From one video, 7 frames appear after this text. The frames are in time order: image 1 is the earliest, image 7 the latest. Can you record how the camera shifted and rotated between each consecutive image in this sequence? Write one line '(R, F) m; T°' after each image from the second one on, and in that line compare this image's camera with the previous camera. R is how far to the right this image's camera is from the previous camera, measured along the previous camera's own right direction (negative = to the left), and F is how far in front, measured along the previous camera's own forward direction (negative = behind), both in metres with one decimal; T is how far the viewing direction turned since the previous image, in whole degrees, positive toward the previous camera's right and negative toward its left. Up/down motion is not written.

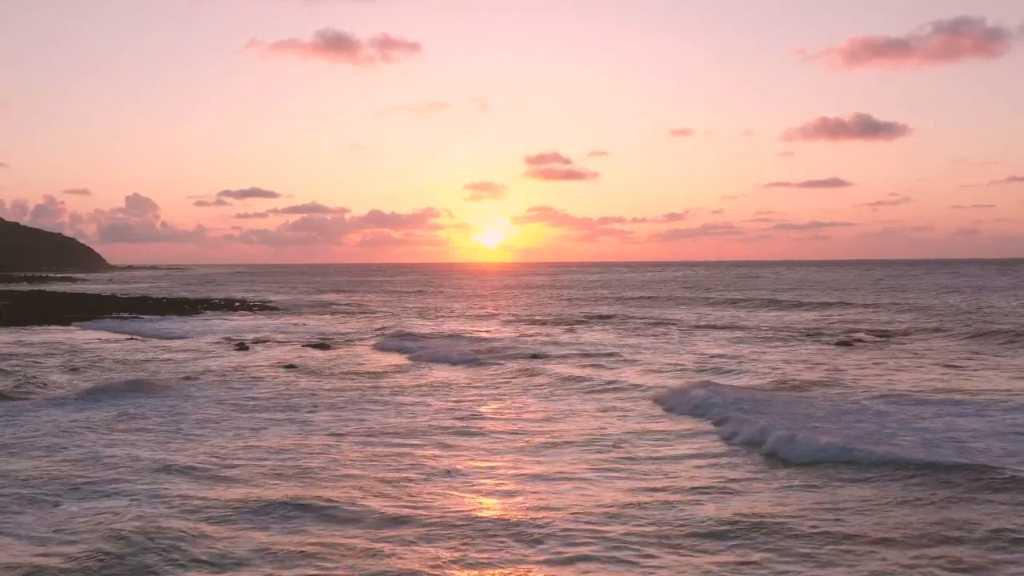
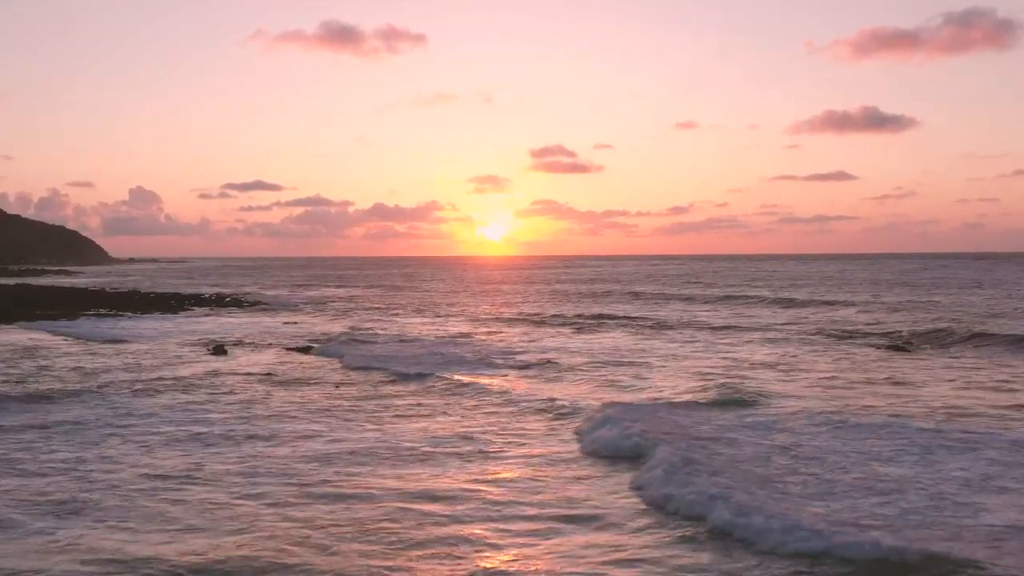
(-0.2, +3.2) m; 0°
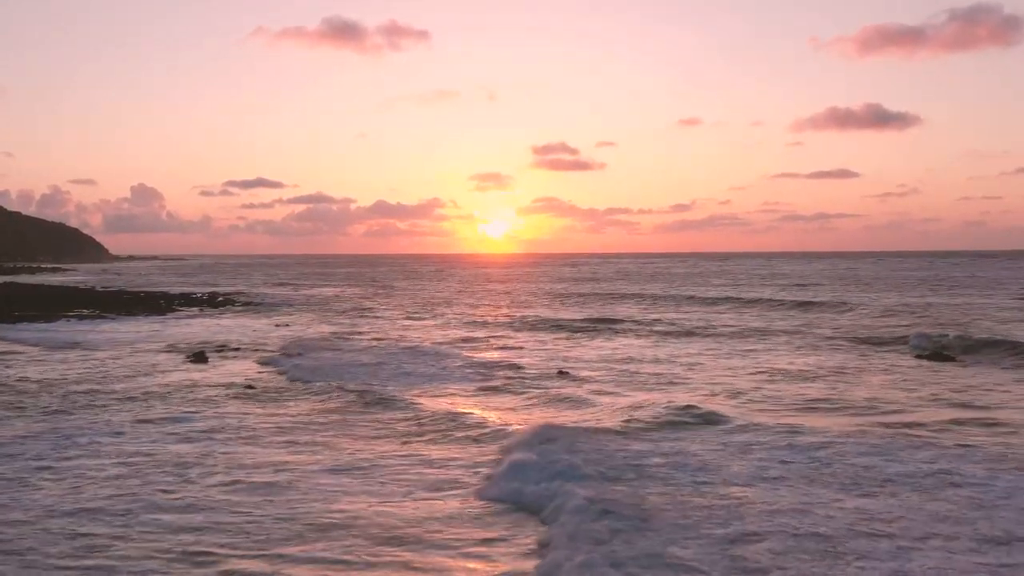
(-0.1, +2.1) m; 0°
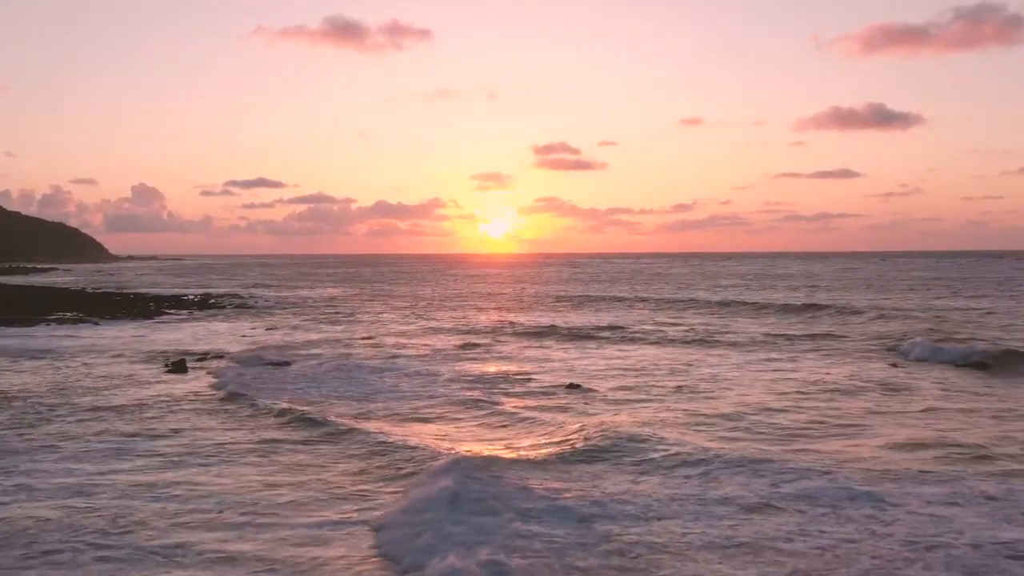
(-0.1, +2.0) m; 0°
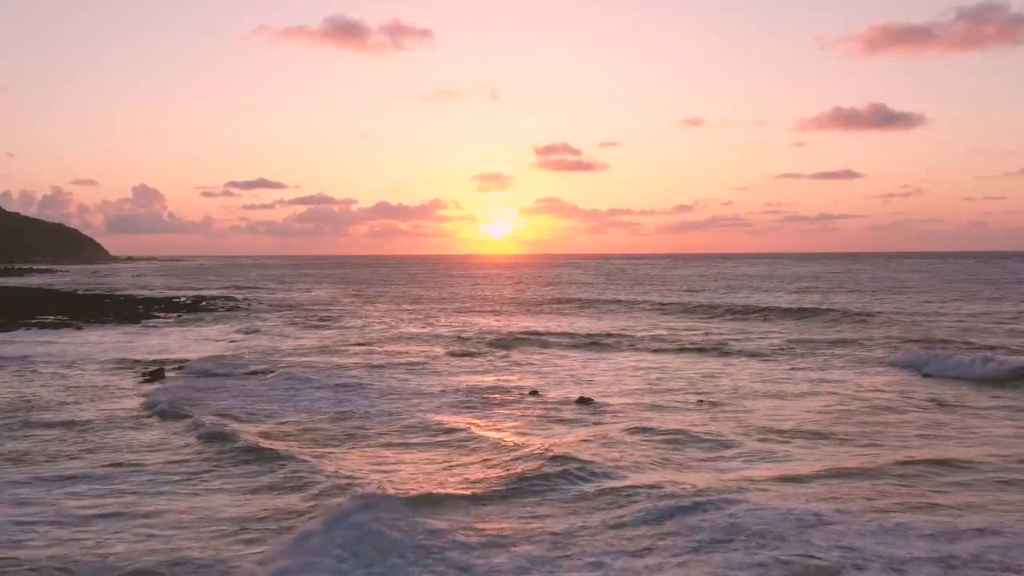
(-0.1, +1.8) m; 0°
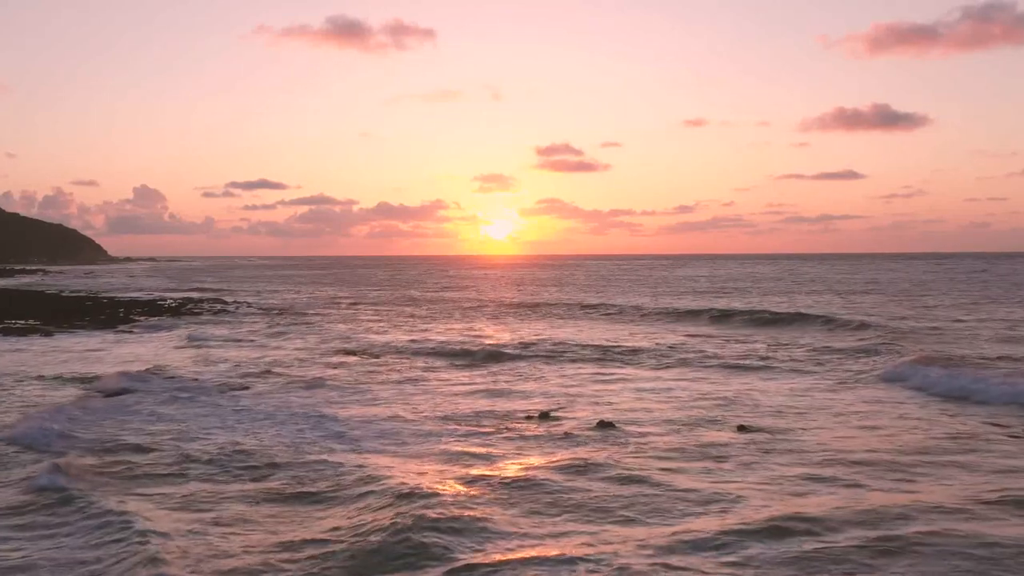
(-0.2, +2.8) m; 0°
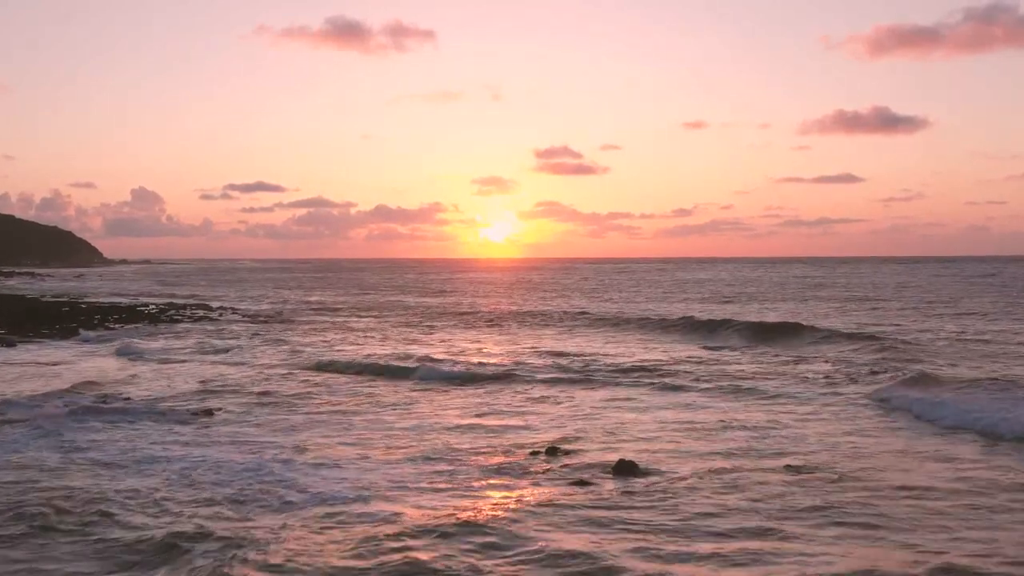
(-0.2, +2.9) m; 0°
